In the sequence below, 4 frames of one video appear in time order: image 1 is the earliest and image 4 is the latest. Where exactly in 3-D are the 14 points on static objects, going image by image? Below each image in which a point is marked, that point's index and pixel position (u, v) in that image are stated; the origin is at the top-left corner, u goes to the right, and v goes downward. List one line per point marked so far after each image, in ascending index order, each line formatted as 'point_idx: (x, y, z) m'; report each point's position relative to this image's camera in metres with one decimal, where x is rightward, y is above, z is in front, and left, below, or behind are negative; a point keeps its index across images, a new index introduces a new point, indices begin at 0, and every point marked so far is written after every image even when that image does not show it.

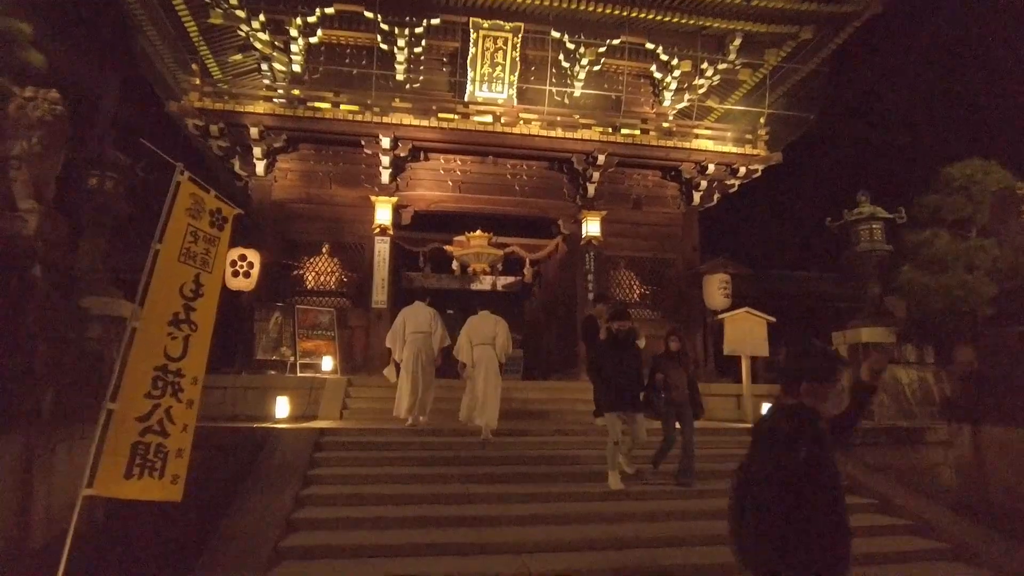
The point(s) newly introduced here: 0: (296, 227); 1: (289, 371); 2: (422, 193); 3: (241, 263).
0: (-4.2, +1.2, +12.8) m
1: (-3.7, -1.4, +10.8) m
2: (-1.8, +1.9, +13.2) m
3: (-4.7, +0.4, +11.3) m
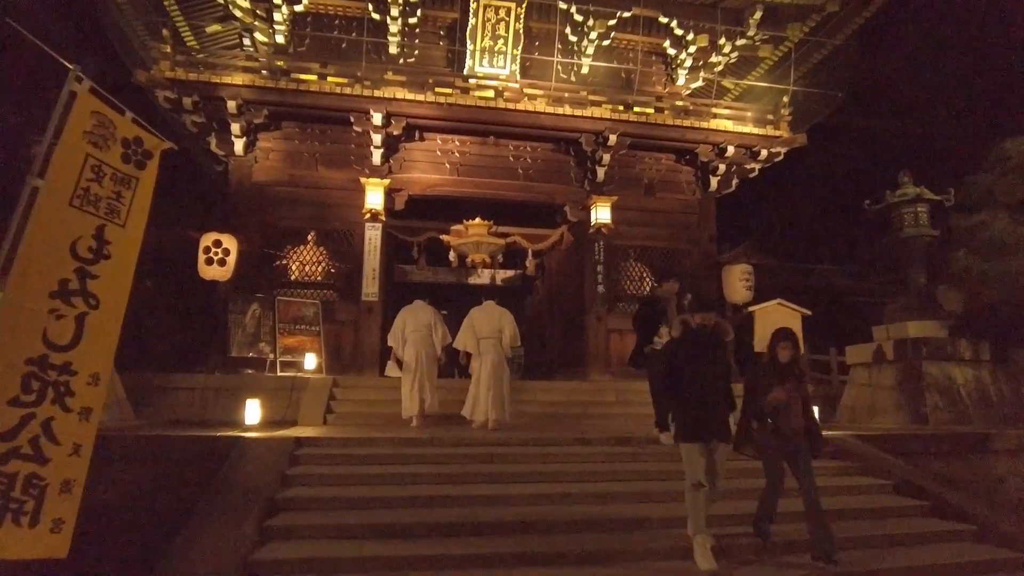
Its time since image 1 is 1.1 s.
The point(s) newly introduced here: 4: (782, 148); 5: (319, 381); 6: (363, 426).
0: (-4.1, +1.3, +11.7) m
1: (-3.6, -1.2, +9.6) m
2: (-1.8, +2.1, +12.1) m
3: (-4.6, +0.6, +10.2) m
4: (+5.2, +2.6, +12.6) m
5: (-2.6, -1.2, +8.6) m
6: (-1.8, -1.6, +7.7) m
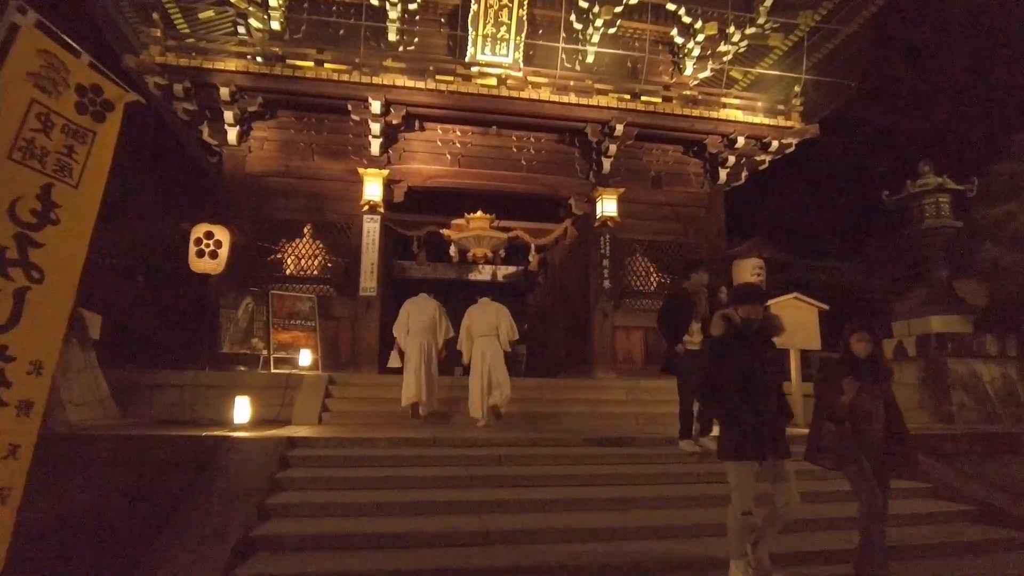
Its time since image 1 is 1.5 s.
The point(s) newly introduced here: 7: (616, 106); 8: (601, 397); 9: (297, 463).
0: (-4.1, +1.4, +11.3) m
1: (-3.5, -1.1, +9.2) m
2: (-1.7, +2.2, +11.7) m
3: (-4.5, +0.7, +9.7) m
4: (+5.2, +2.7, +12.2) m
5: (-2.5, -1.1, +8.2) m
6: (-1.7, -1.5, +7.3) m
7: (+1.8, +3.2, +11.5) m
8: (+1.2, -1.4, +8.6) m
9: (-1.9, -1.5, +5.7) m
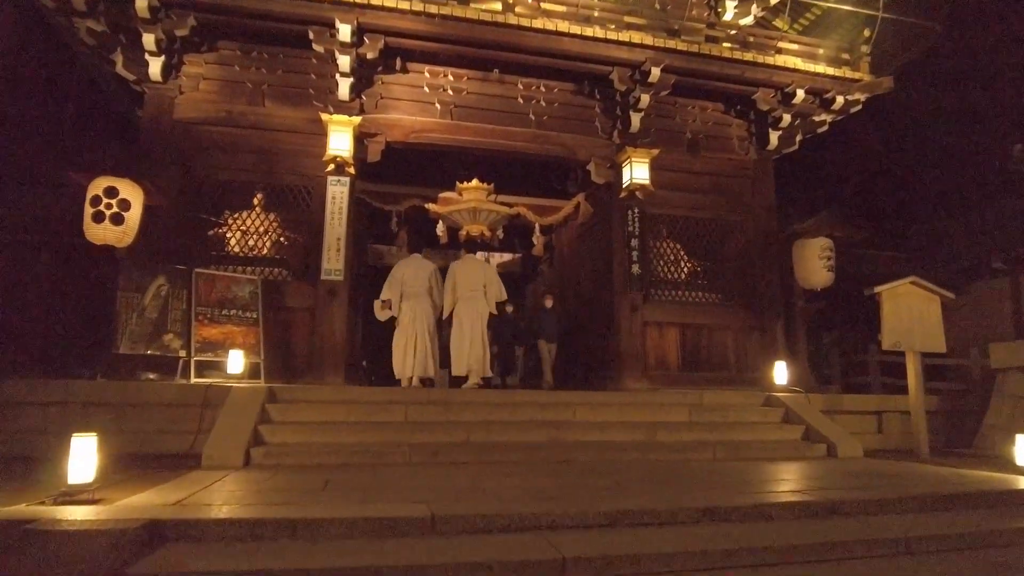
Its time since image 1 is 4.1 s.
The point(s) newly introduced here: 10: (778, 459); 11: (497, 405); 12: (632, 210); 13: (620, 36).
0: (-4.0, +1.7, +8.7) m
1: (-3.4, -0.9, +6.6) m
2: (-1.6, +2.4, +9.2) m
3: (-4.4, +0.9, +7.1) m
4: (+5.3, +2.9, +10.0) m
5: (-2.3, -0.9, +5.6) m
6: (-1.5, -1.3, +4.7) m
7: (+1.9, +3.4, +9.1) m
8: (+1.3, -1.2, +6.2) m
9: (-1.6, -1.3, +3.2) m
10: (+2.3, -1.5, +5.7) m
11: (-0.1, -1.0, +5.9) m
12: (+1.8, +1.1, +9.5) m
13: (+1.5, +3.4, +8.9) m
